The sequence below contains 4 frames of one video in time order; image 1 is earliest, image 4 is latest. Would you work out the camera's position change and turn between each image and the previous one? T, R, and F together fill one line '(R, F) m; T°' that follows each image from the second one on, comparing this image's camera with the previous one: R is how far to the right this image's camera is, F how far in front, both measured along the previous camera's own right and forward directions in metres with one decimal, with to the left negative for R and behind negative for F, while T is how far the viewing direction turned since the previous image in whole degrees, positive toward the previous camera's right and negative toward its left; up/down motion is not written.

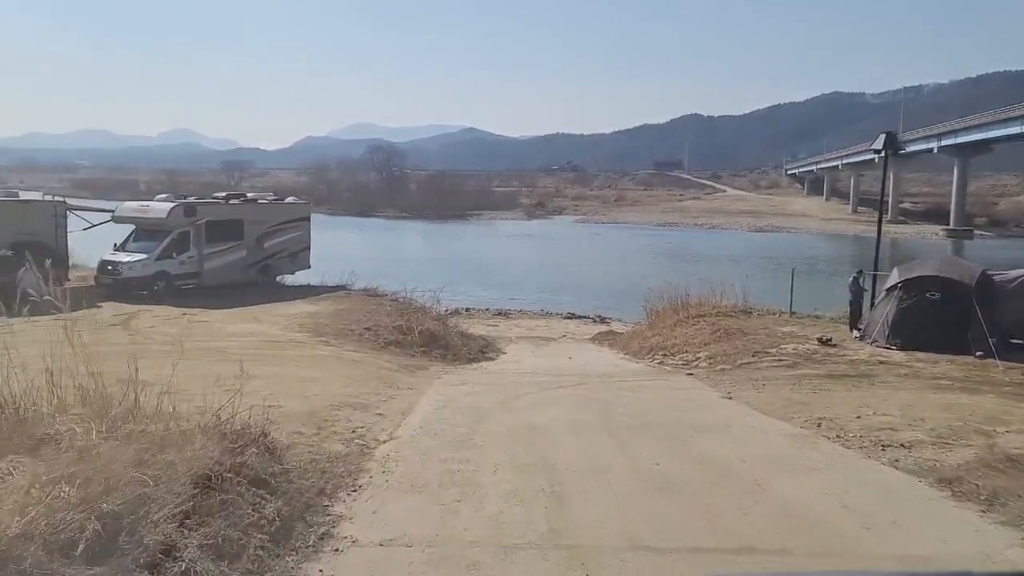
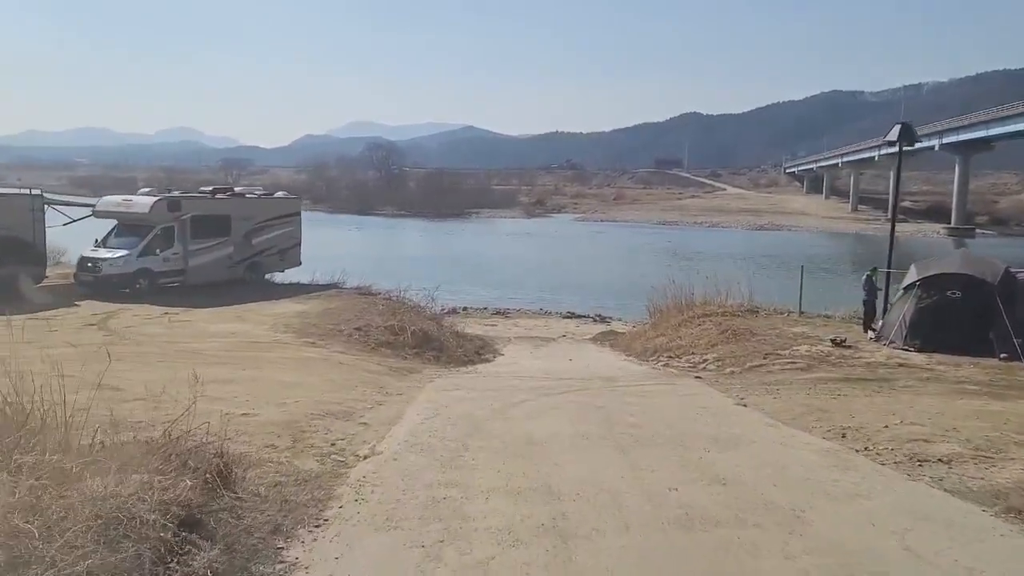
(0.0, +0.9) m; 0°
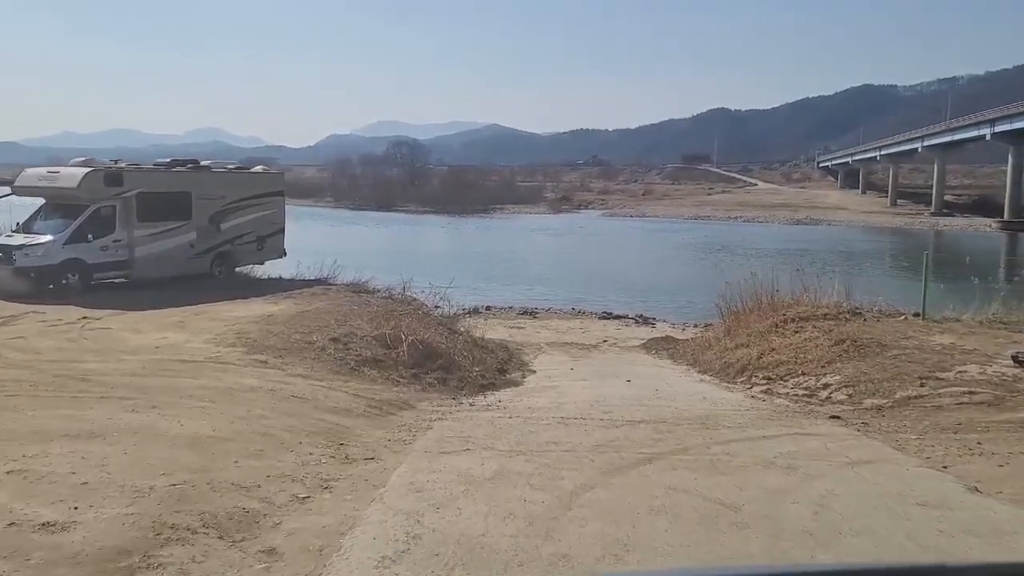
(-0.2, +4.7) m; -2°
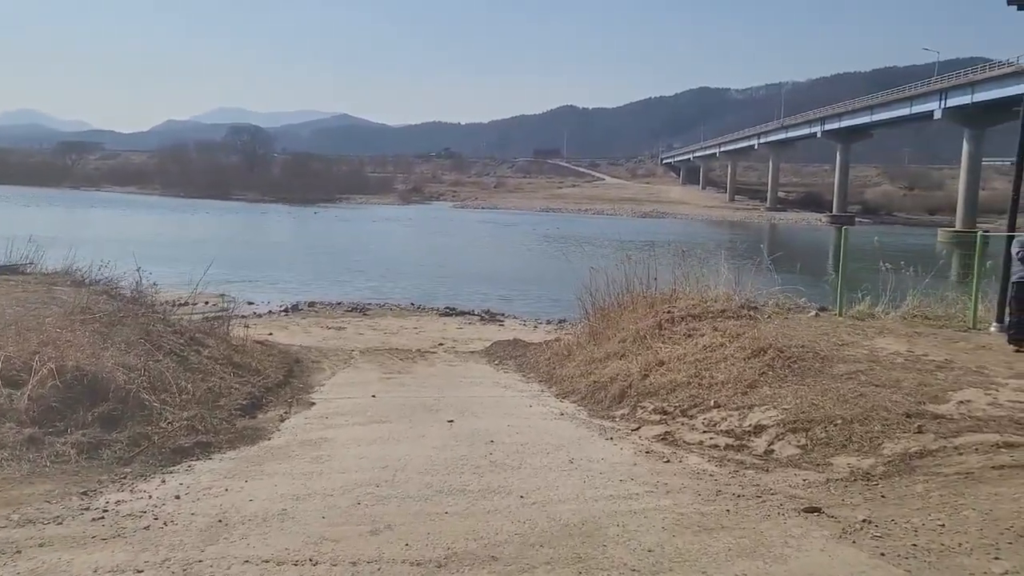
(+1.0, +4.8) m; +10°
